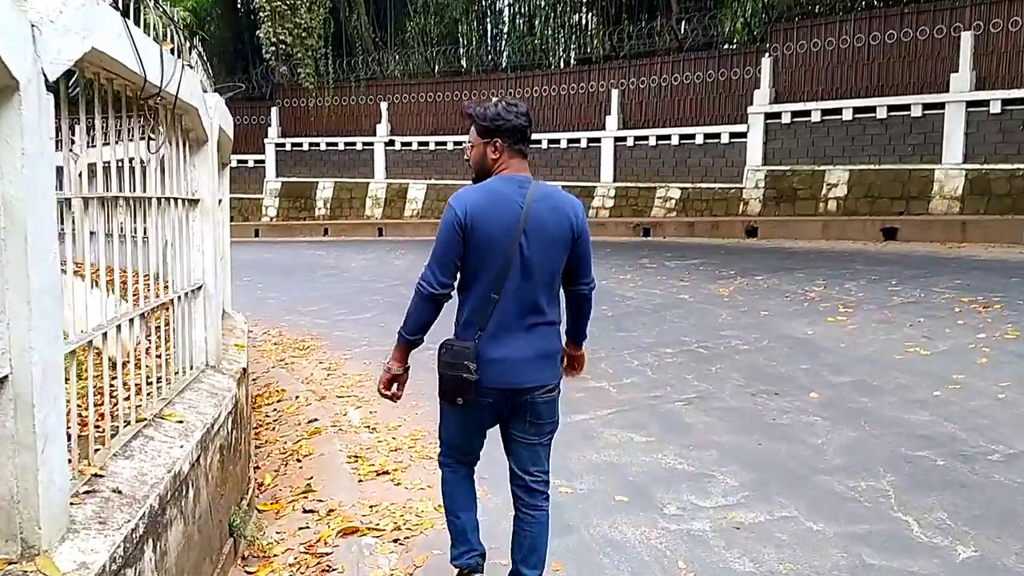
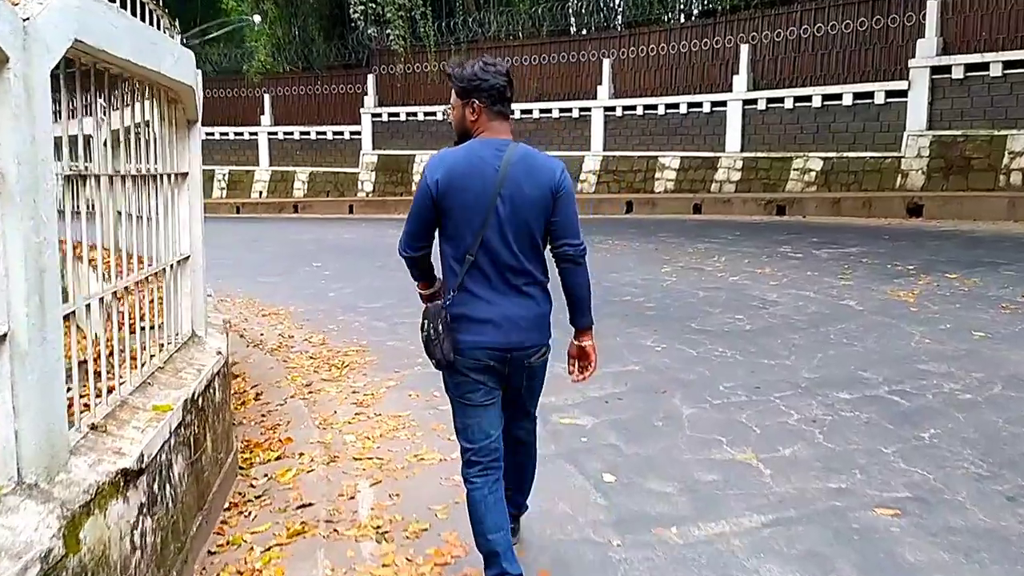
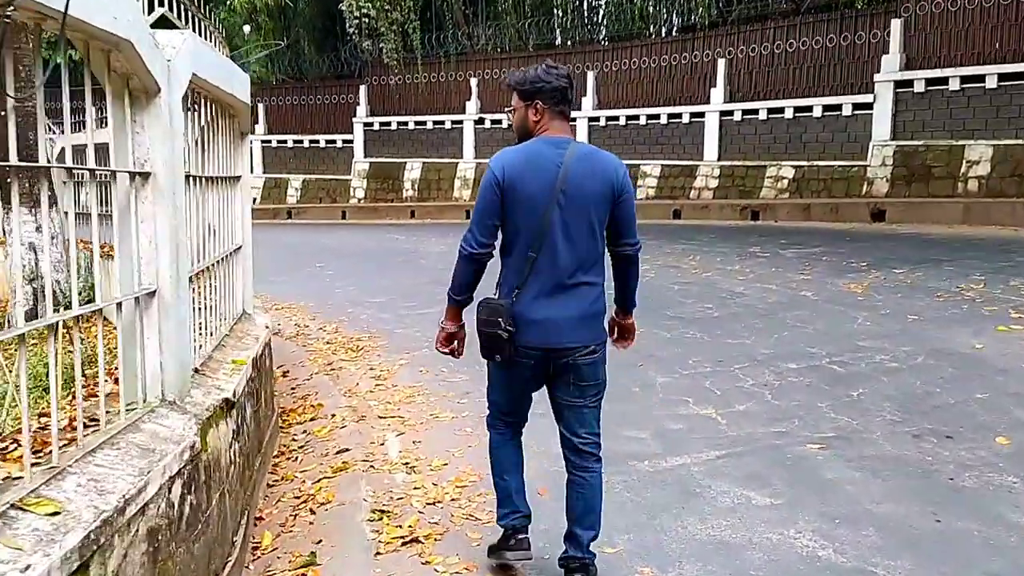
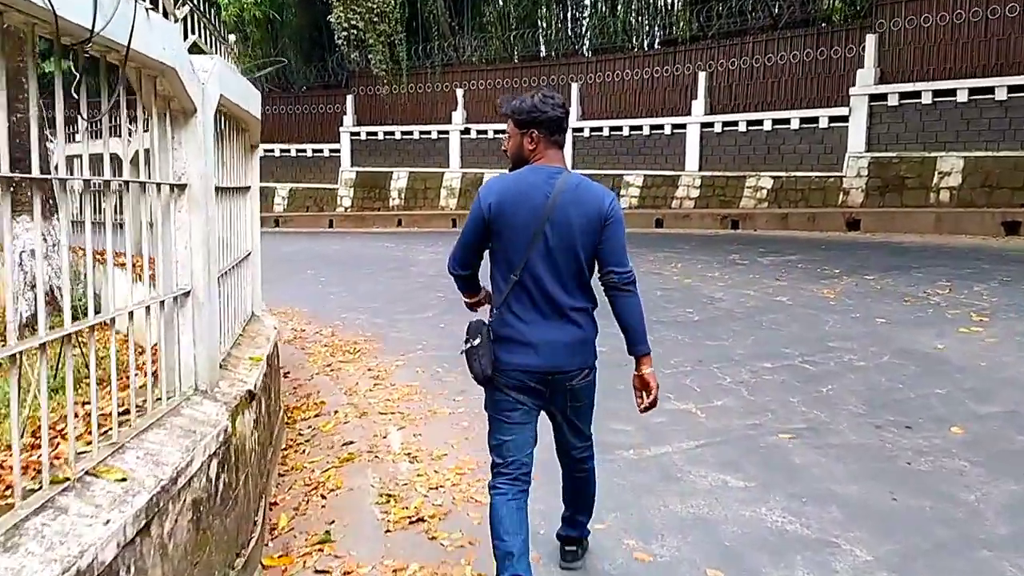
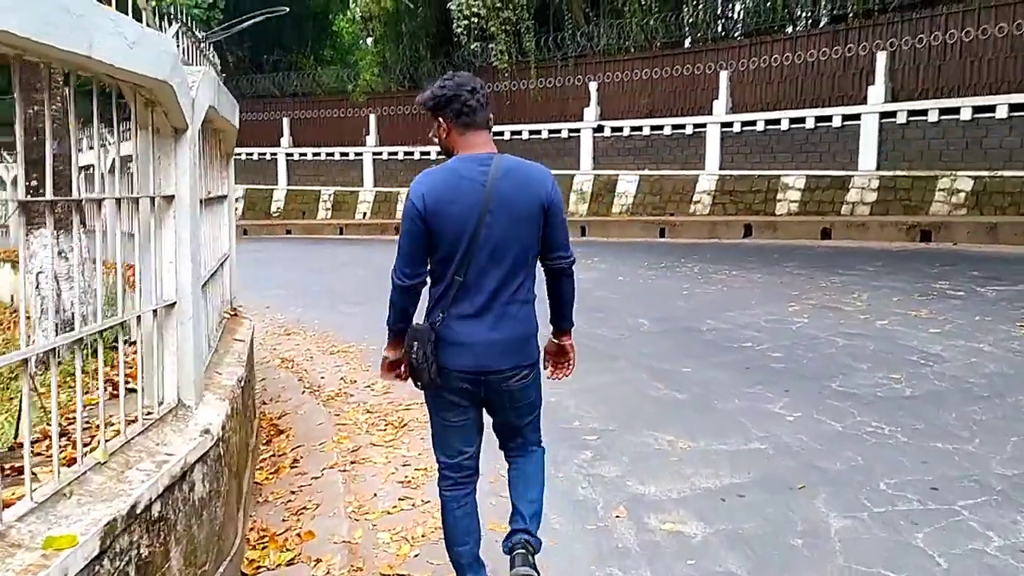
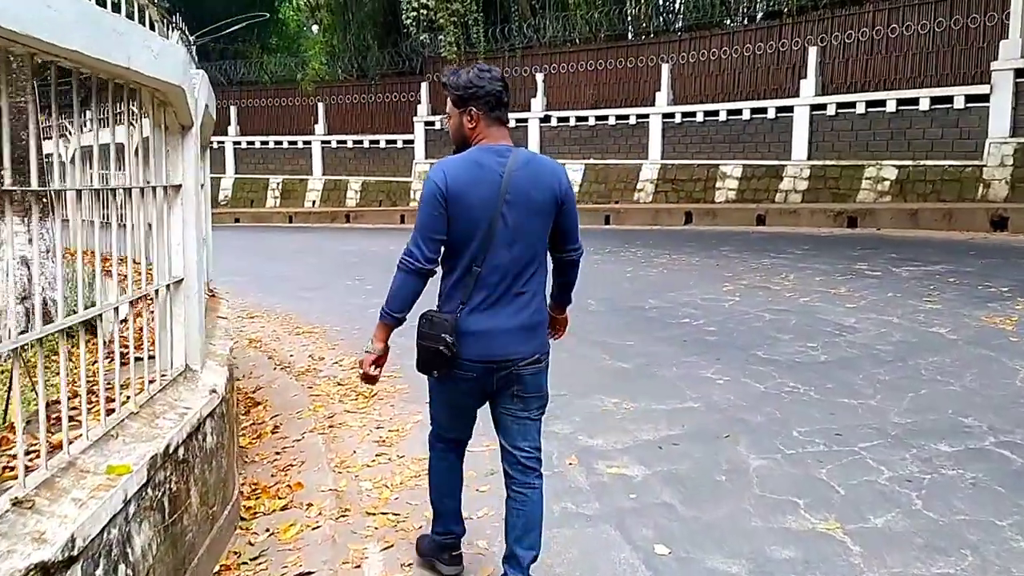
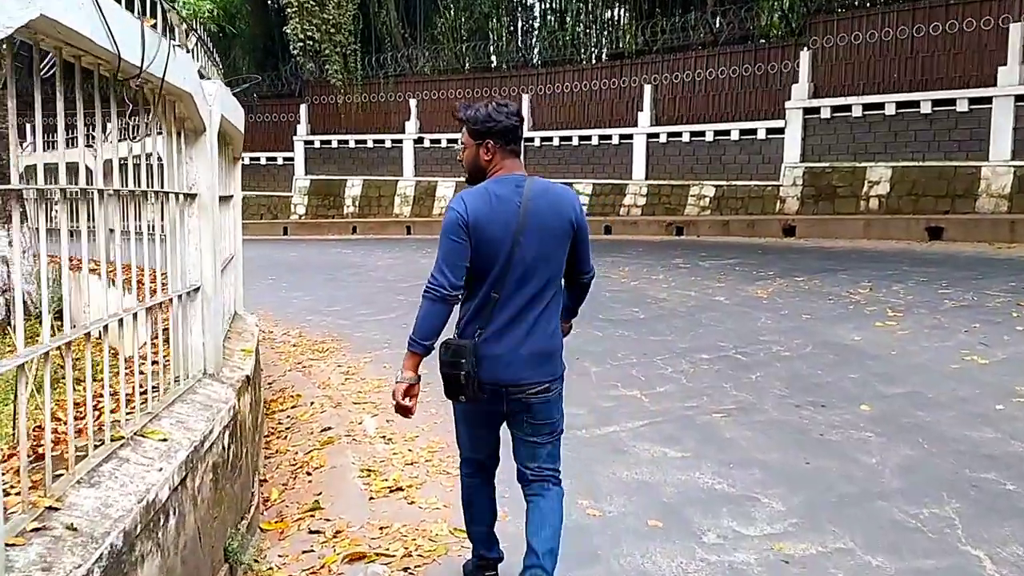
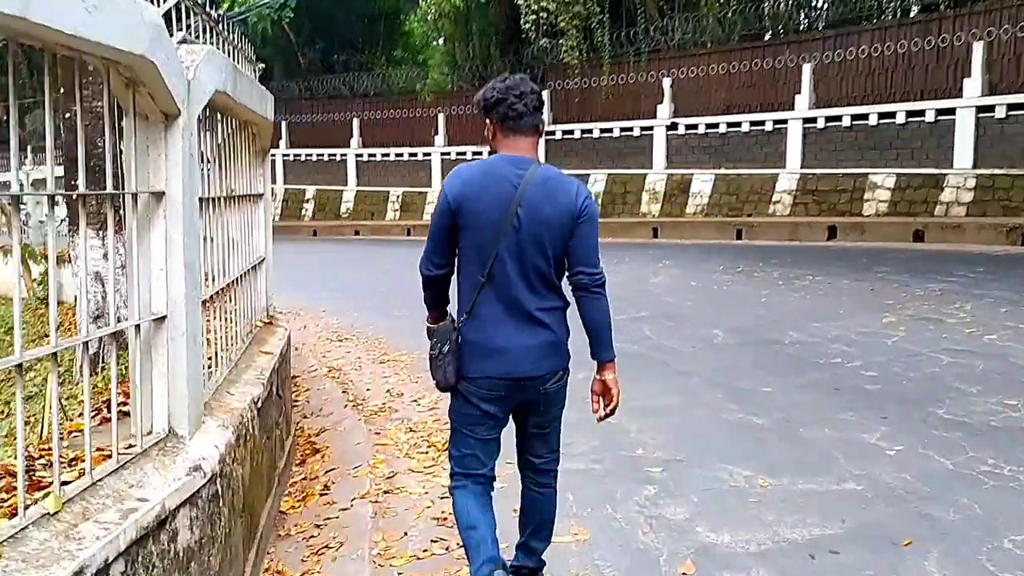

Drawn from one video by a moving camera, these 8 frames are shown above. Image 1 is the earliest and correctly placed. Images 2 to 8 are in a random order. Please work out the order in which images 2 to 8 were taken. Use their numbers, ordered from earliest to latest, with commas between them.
7, 4, 3, 2, 6, 5, 8
